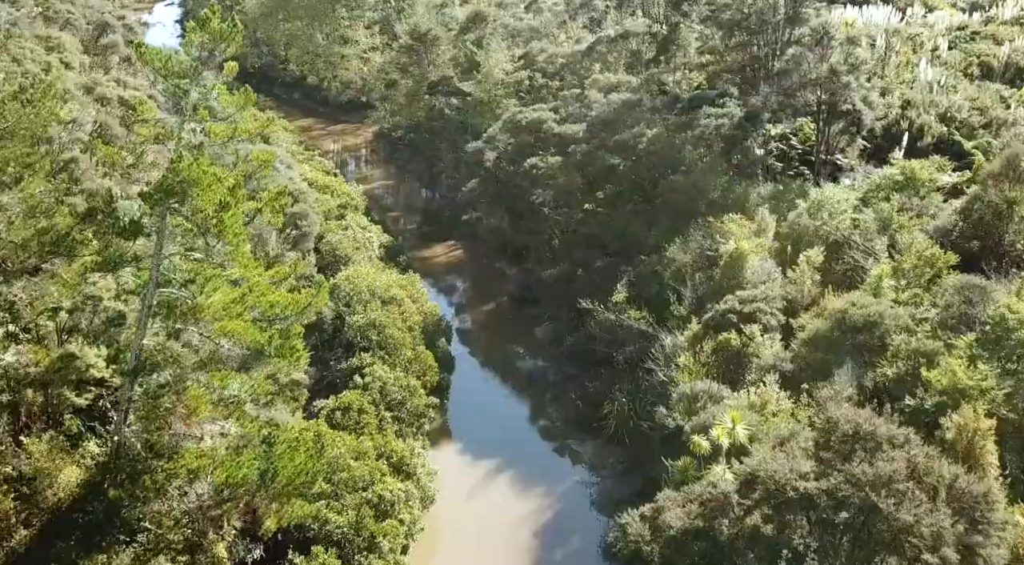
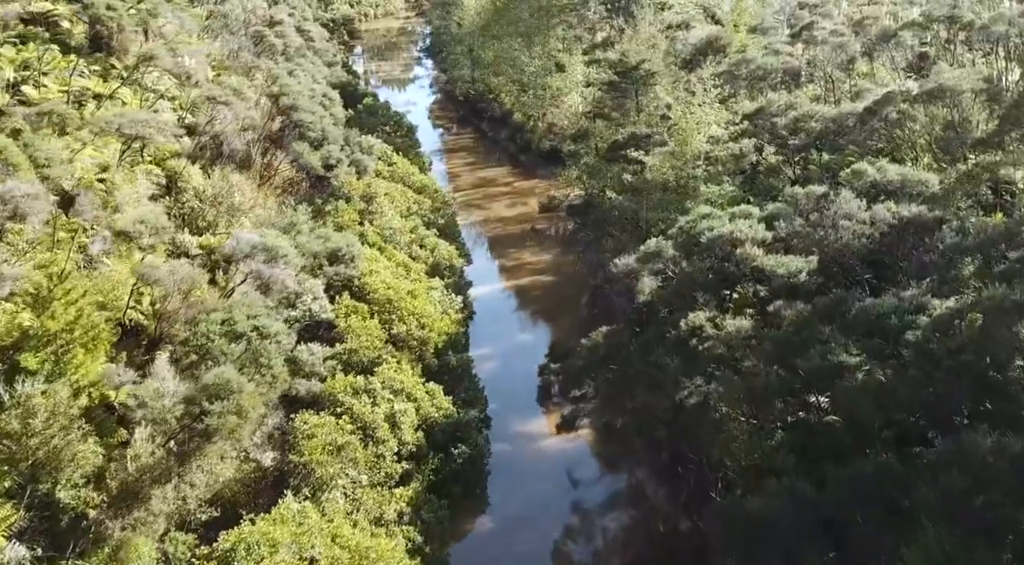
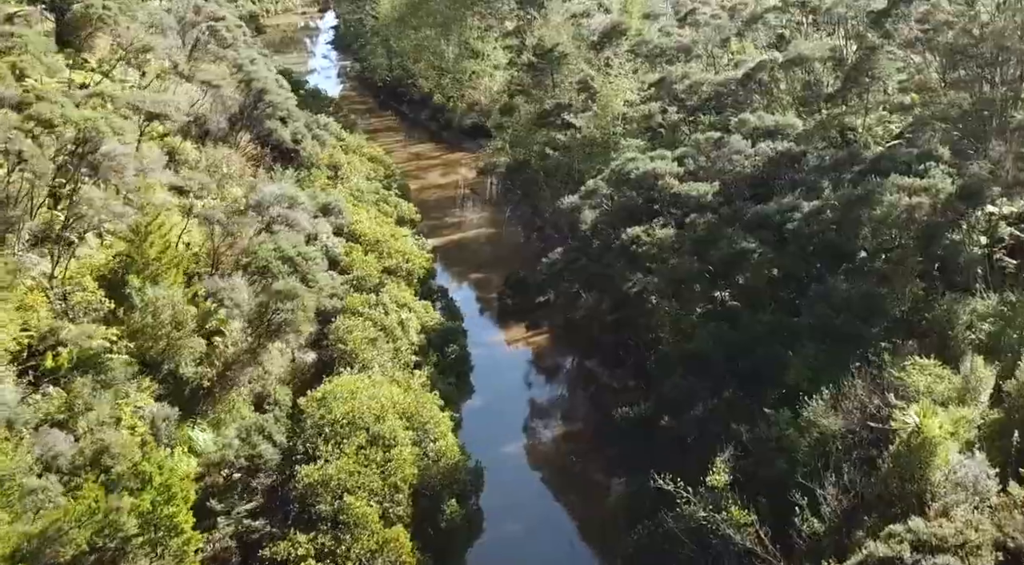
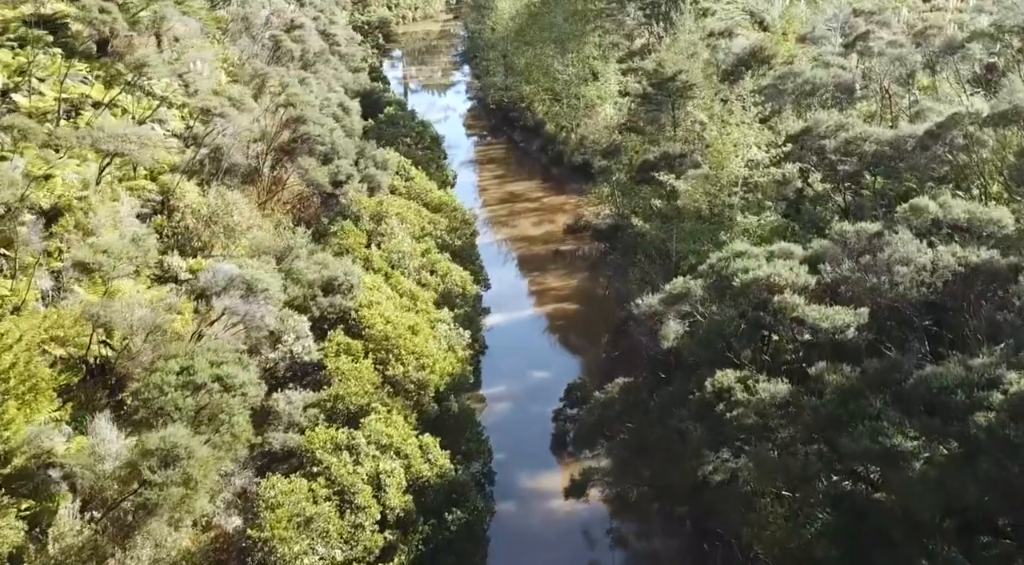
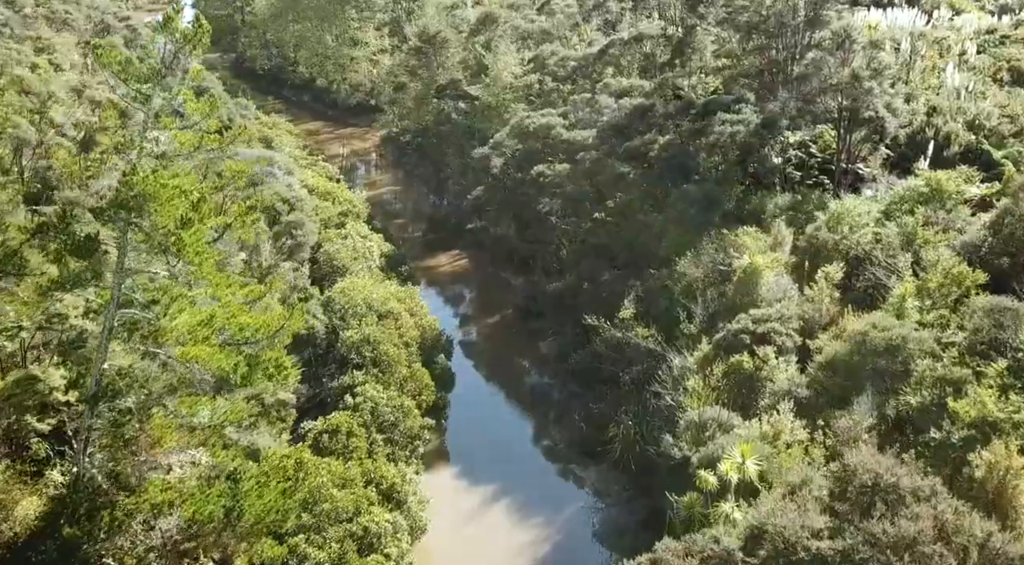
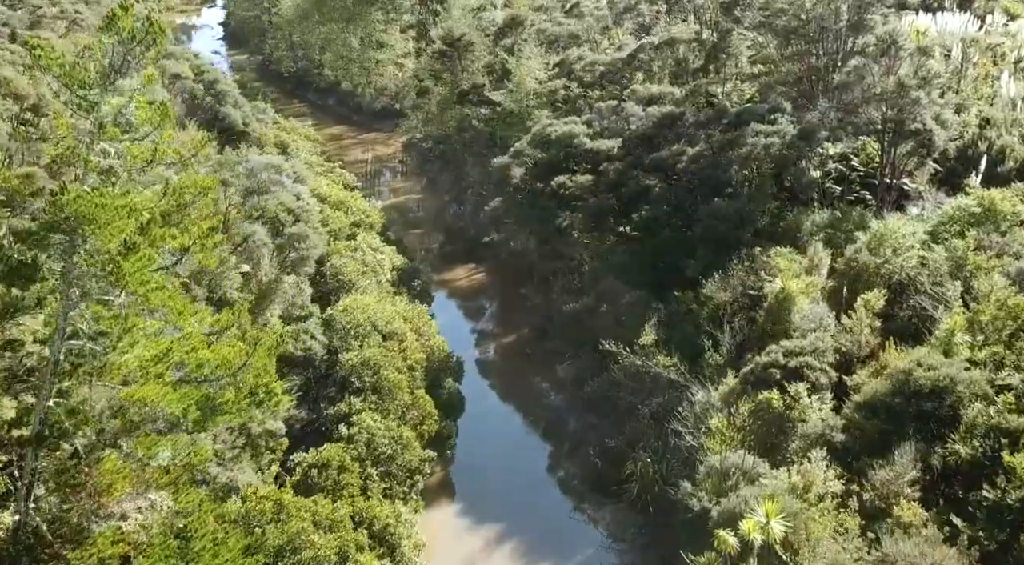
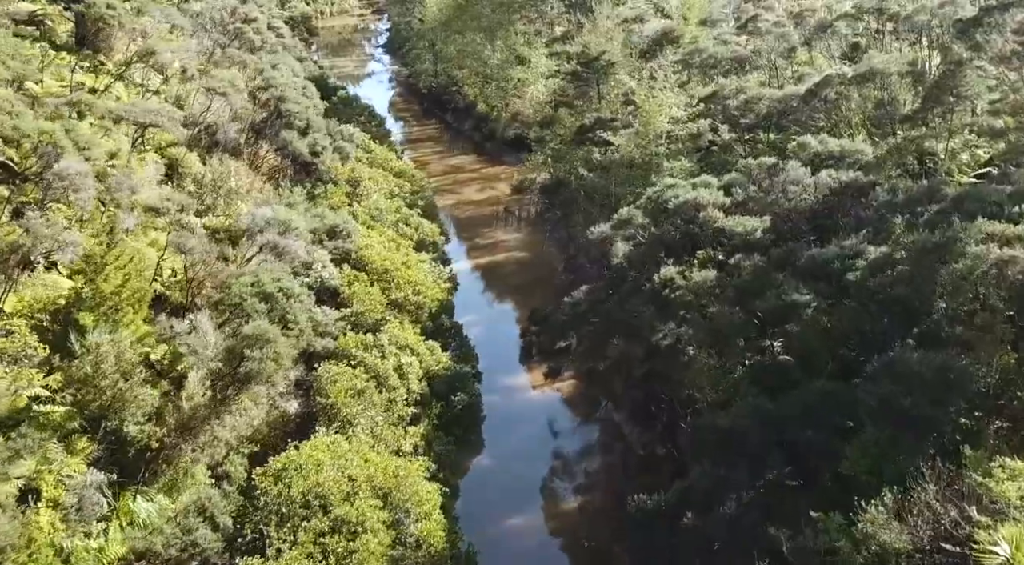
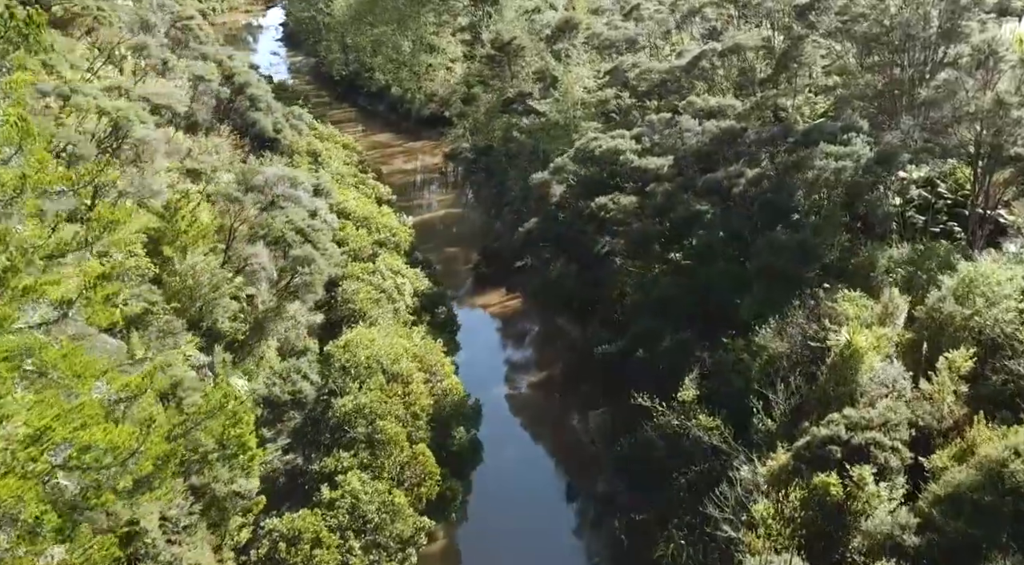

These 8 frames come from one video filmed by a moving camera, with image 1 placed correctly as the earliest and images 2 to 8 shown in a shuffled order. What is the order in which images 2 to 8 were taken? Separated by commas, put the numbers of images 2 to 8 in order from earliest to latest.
5, 6, 8, 3, 7, 2, 4
